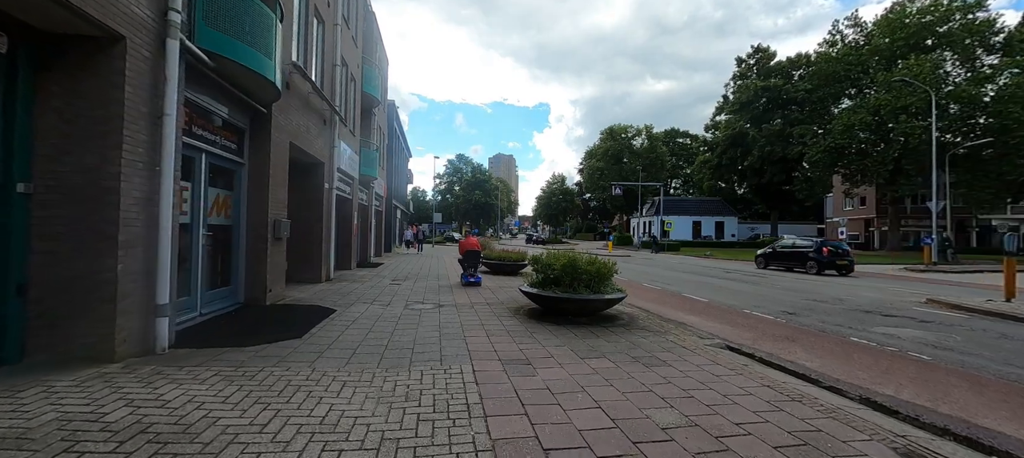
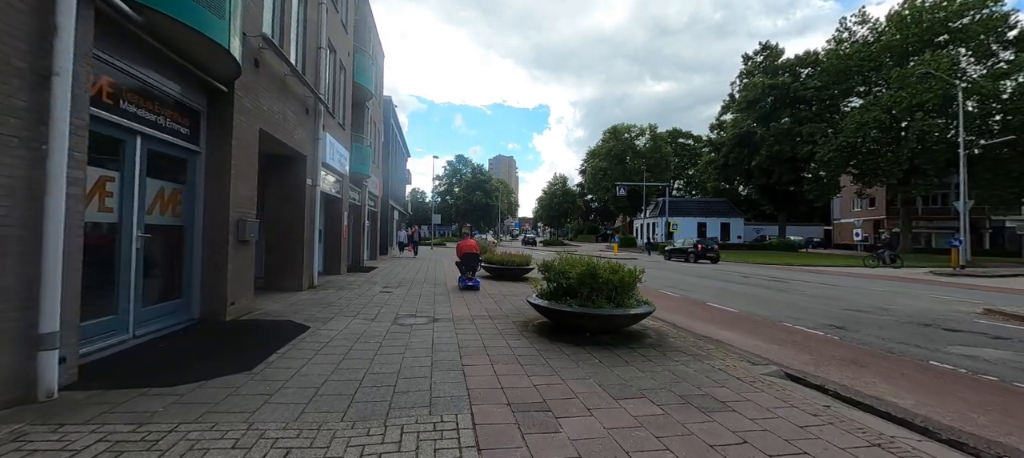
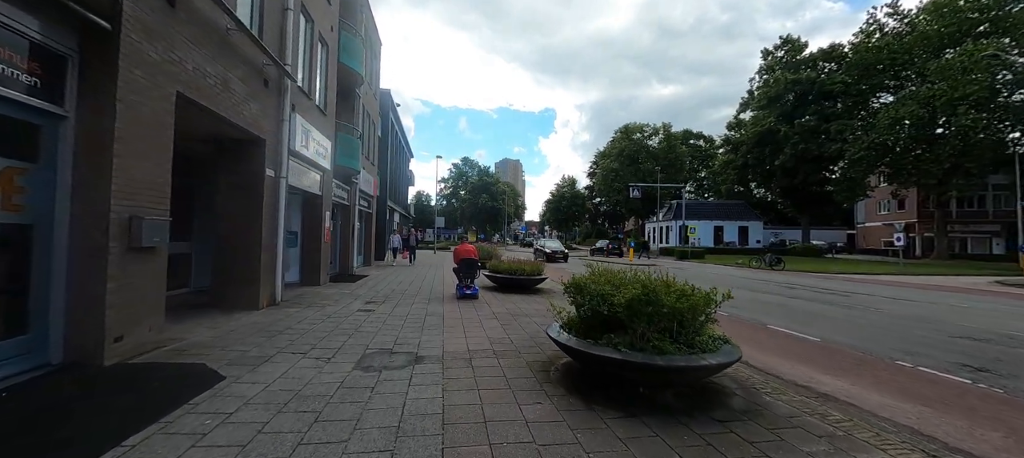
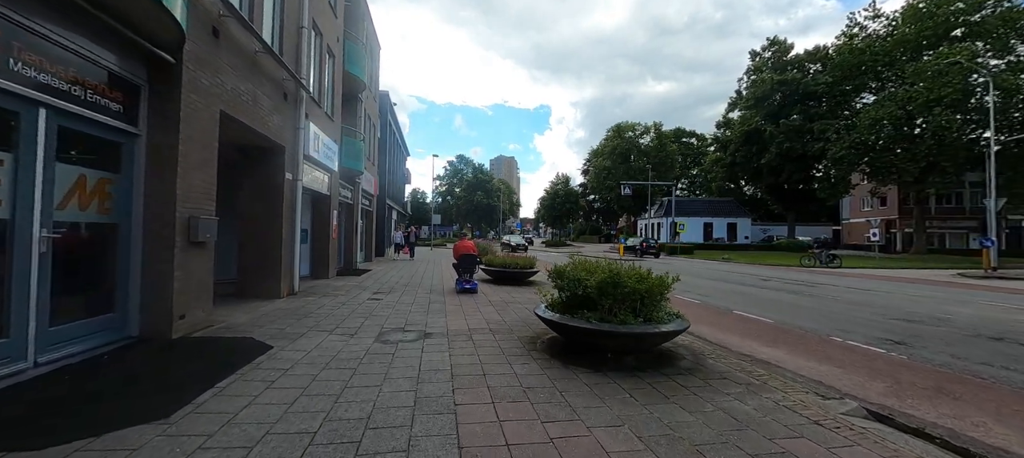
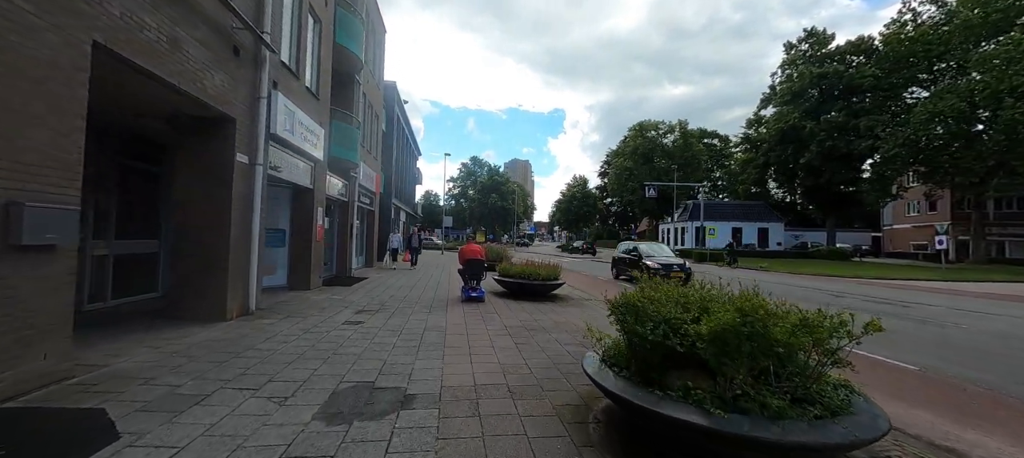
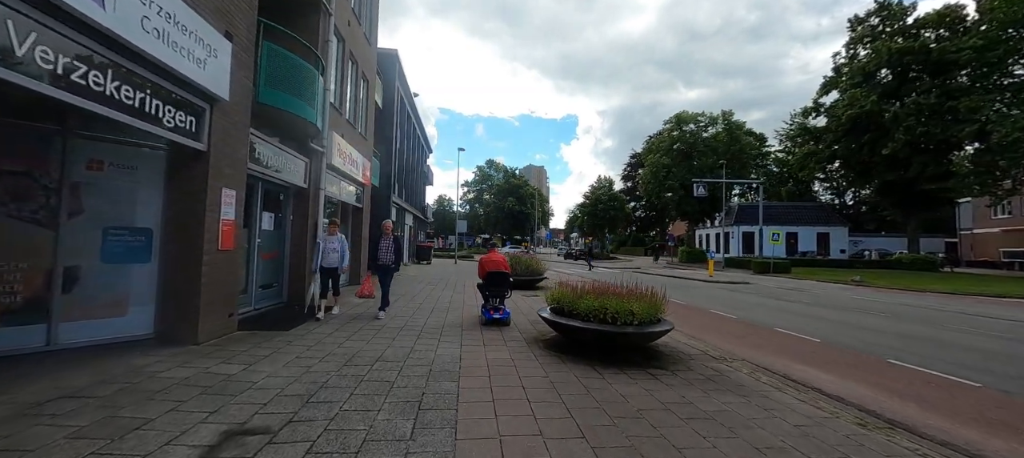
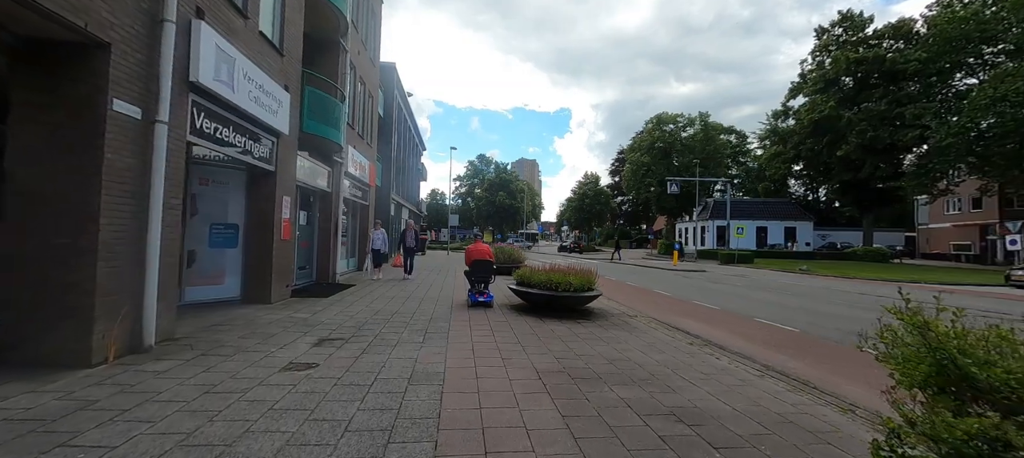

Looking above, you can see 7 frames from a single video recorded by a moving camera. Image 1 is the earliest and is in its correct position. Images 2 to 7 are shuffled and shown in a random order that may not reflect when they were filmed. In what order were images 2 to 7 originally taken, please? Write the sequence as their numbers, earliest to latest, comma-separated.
2, 4, 3, 5, 7, 6
